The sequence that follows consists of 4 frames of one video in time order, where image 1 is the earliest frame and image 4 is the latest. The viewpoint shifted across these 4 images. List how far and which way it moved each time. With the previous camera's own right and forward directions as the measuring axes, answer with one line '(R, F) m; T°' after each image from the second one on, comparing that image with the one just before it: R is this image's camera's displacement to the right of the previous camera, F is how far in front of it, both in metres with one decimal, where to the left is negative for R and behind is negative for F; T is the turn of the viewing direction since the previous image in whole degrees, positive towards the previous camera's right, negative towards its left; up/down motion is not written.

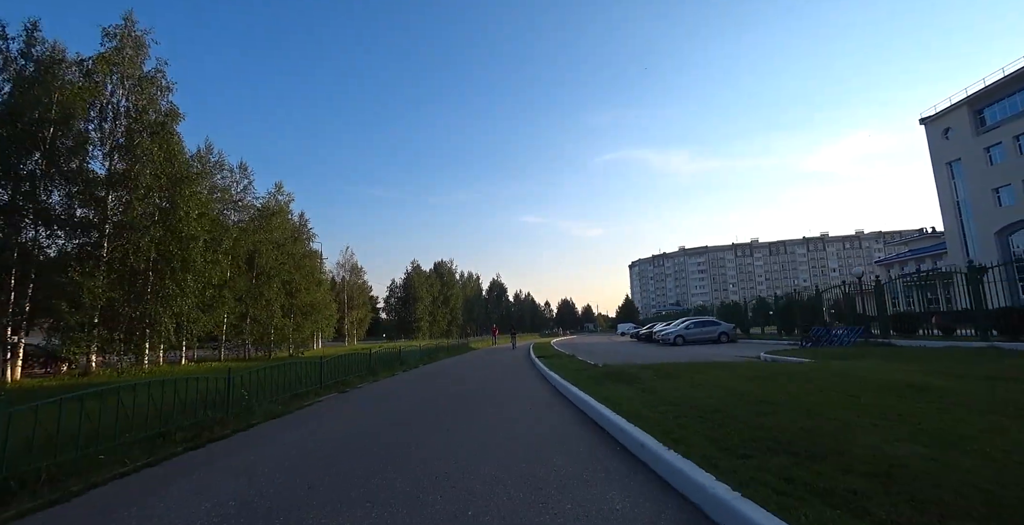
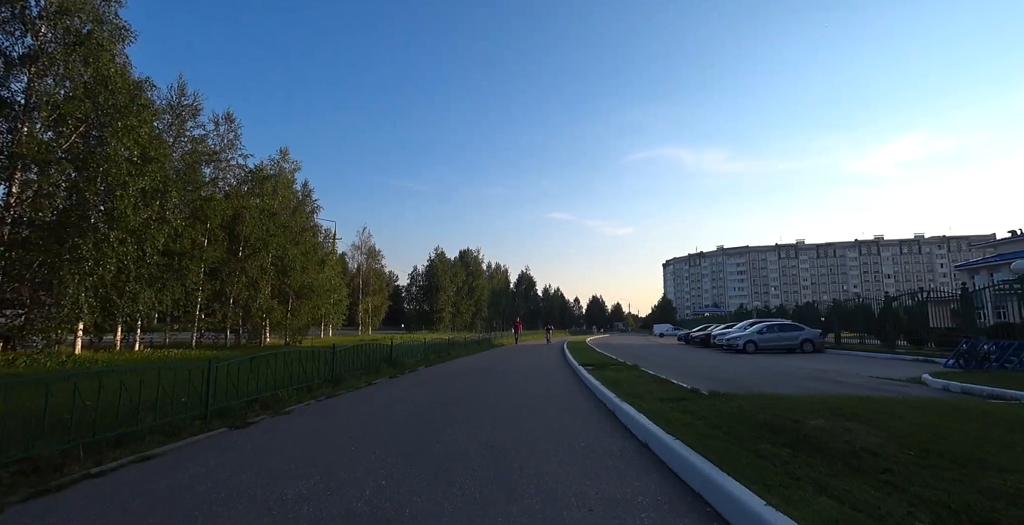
(-0.3, +5.7) m; -3°
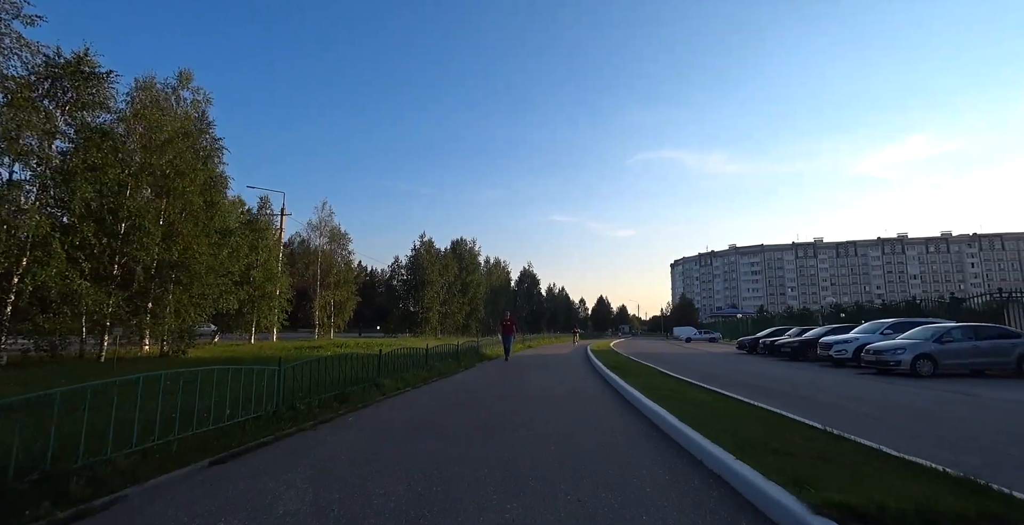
(0.0, +11.3) m; 0°
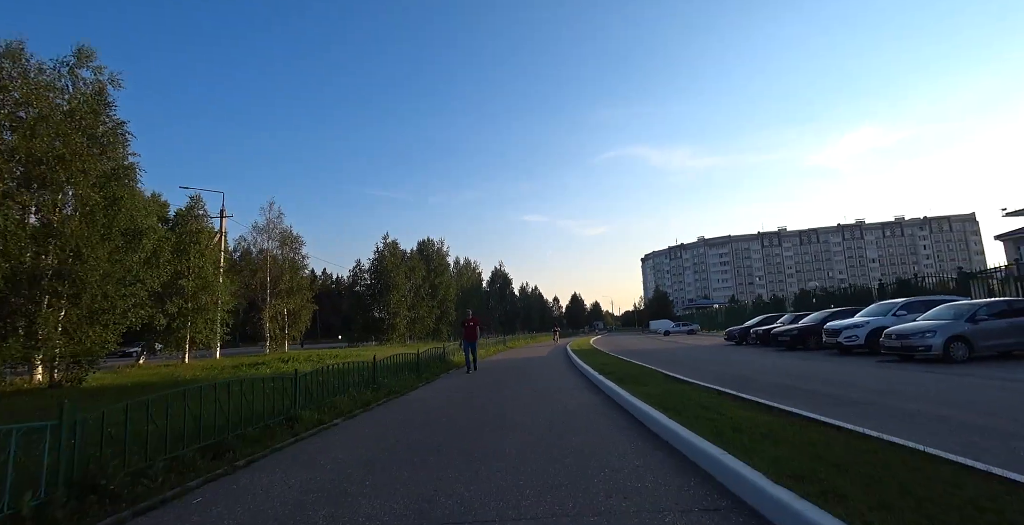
(+0.1, +2.8) m; +3°
